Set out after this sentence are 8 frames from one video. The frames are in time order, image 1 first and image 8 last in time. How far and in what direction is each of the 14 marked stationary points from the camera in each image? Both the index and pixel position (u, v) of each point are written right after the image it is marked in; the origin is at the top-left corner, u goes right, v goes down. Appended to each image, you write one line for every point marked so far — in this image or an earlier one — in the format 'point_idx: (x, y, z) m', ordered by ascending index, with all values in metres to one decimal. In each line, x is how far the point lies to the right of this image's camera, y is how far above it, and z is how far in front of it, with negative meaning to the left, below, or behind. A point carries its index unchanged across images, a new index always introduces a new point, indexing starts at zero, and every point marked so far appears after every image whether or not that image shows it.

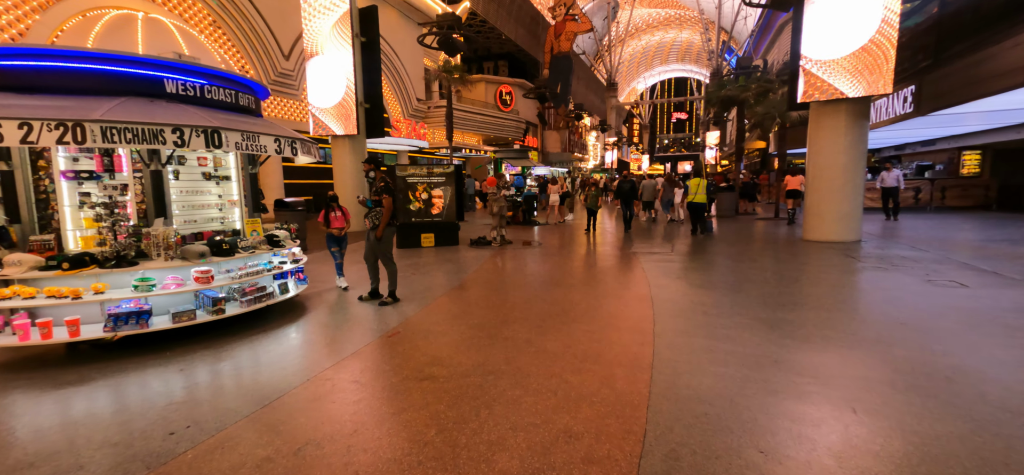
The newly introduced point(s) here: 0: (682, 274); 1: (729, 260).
0: (+2.7, -0.6, +8.0) m
1: (+3.9, -0.4, +9.0) m
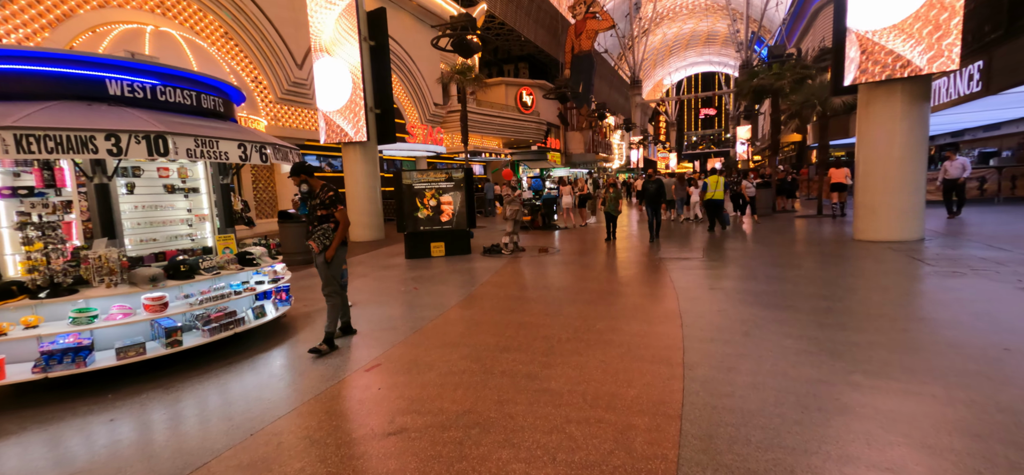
0: (+2.9, -0.7, +7.0) m
1: (+4.1, -0.5, +8.0) m
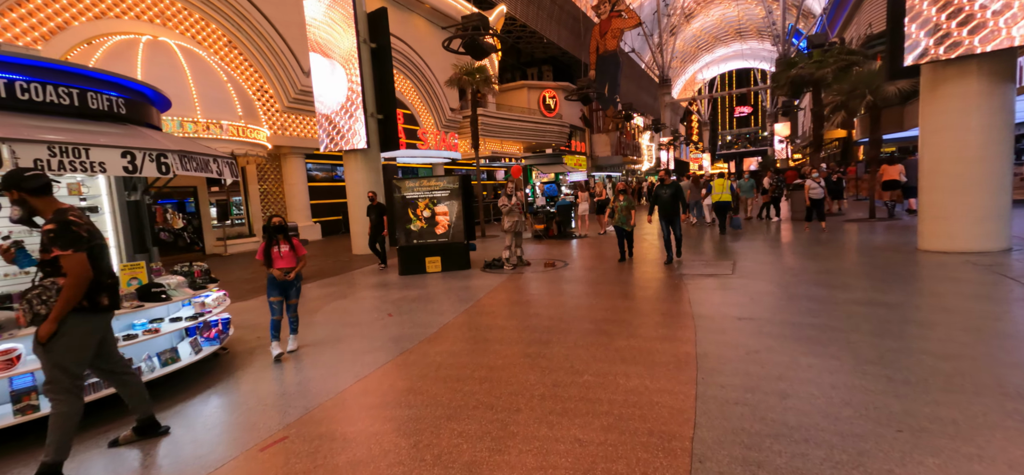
0: (+2.7, -0.8, +5.7) m
1: (+4.0, -0.6, +6.6) m
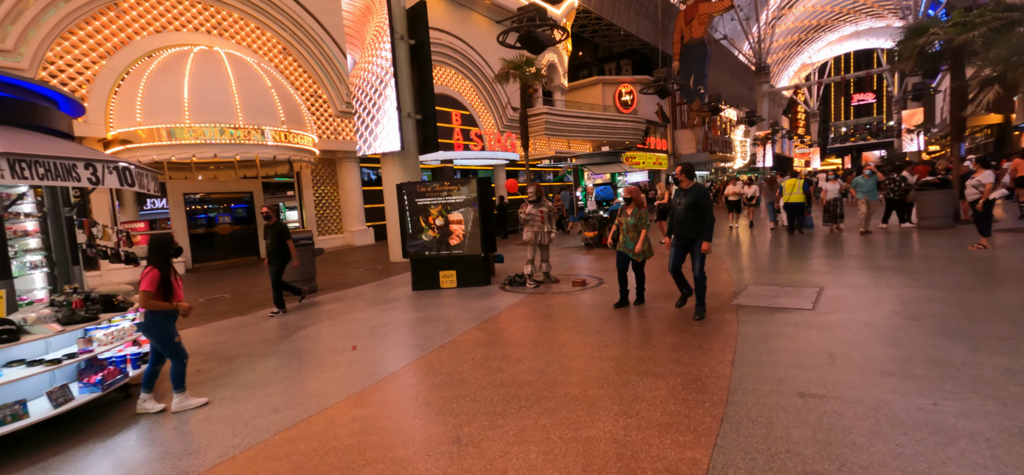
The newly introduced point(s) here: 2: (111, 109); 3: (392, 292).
0: (+2.3, -1.0, +3.8) m
1: (+3.8, -0.9, +4.4) m
2: (-10.0, +3.2, +12.4) m
3: (-2.2, -1.0, +9.1) m
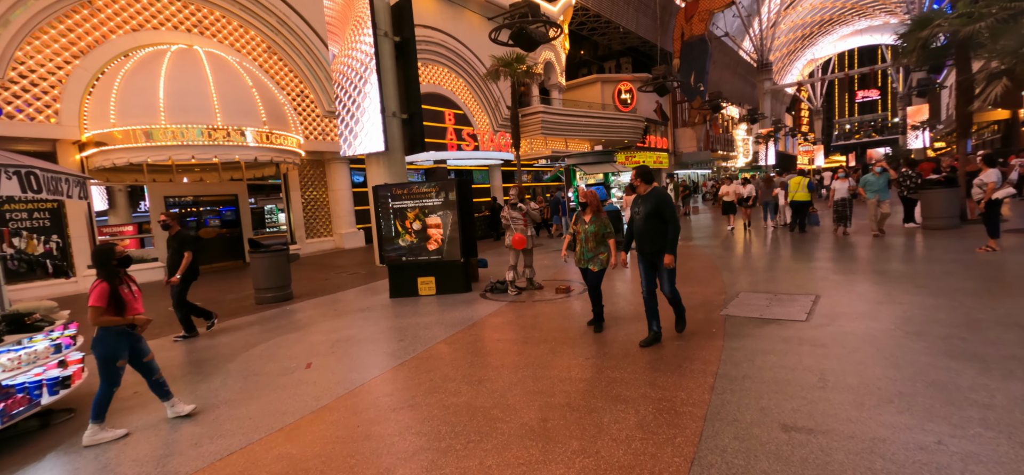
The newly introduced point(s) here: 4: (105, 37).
0: (+2.0, -1.1, +3.3) m
1: (+3.5, -0.9, +3.9) m
2: (-10.3, +3.1, +12.0) m
3: (-2.5, -1.1, +8.7) m
4: (-10.0, +4.9, +12.3) m
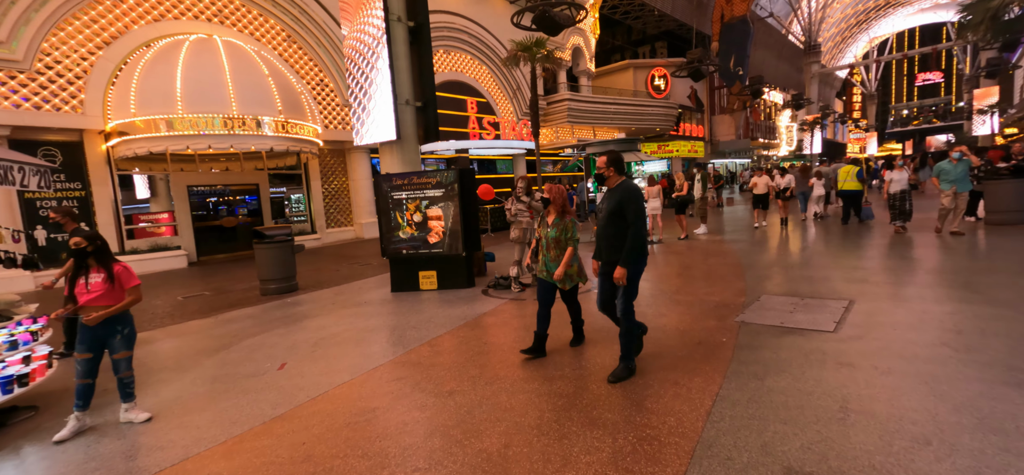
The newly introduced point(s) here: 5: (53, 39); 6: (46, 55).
0: (+1.7, -1.1, +2.7) m
1: (+3.2, -0.9, +3.3) m
2: (-9.8, +3.3, +12.2) m
3: (-2.4, -0.9, +8.4) m
4: (-9.6, +5.2, +12.4) m
5: (-10.5, +4.5, +11.4) m
6: (-10.6, +4.2, +11.3) m
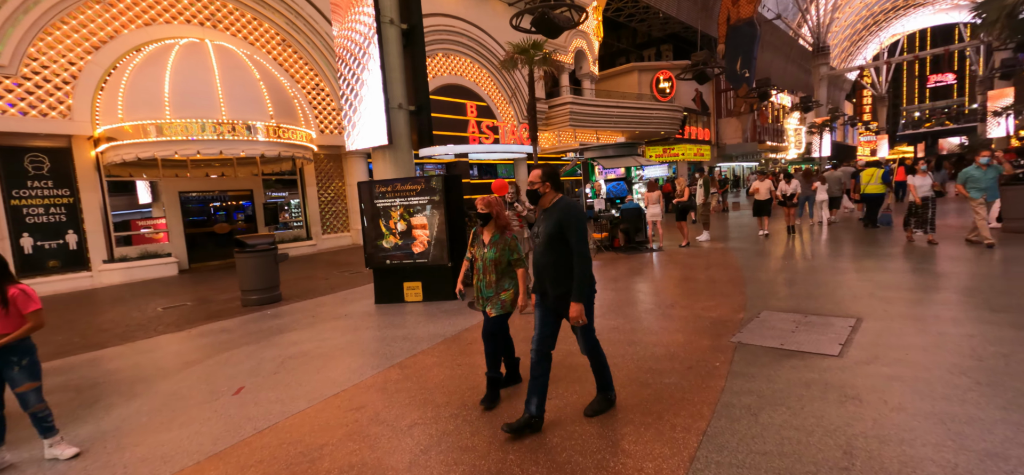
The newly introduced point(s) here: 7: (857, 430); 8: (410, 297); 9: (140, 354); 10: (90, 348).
0: (+1.5, -1.2, +2.3) m
1: (+3.0, -1.0, +2.8) m
2: (-10.0, +3.2, +12.0) m
3: (-2.6, -1.1, +8.1) m
4: (-9.7, +5.1, +12.2) m
5: (-10.6, +4.3, +11.2) m
6: (-10.7, +4.0, +11.2) m
7: (+2.1, -1.1, +3.0) m
8: (-1.6, -0.9, +7.7) m
9: (-4.6, -1.4, +6.1) m
10: (-5.6, -1.5, +6.7) m
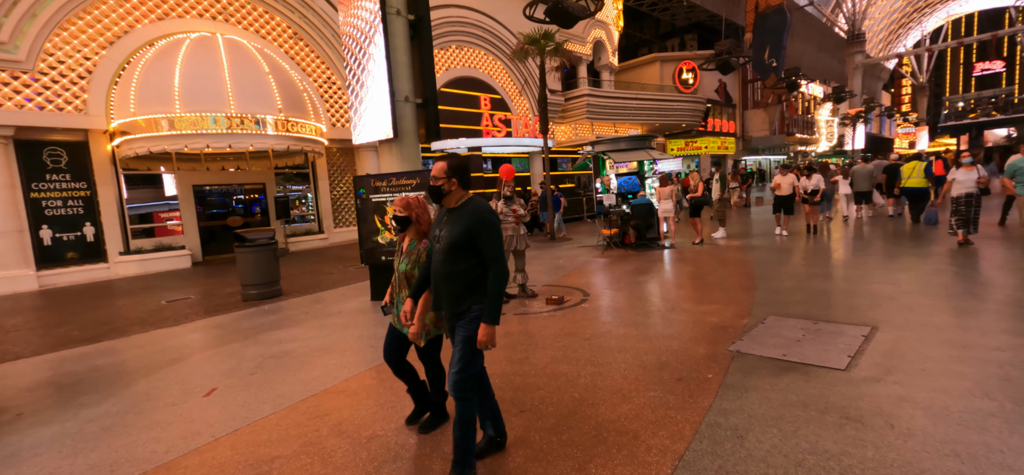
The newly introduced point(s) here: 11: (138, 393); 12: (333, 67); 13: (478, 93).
0: (+1.2, -1.3, +2.0) m
1: (+2.7, -1.1, +2.4) m
2: (-9.7, +3.3, +12.2) m
3: (-2.6, -1.0, +8.0) m
4: (-9.5, +5.2, +12.4) m
5: (-10.4, +4.5, +11.3) m
6: (-10.5, +4.2, +11.3) m
7: (+1.8, -1.2, +2.7) m
8: (-1.6, -0.9, +7.5) m
9: (-4.7, -1.4, +6.1) m
10: (-5.7, -1.4, +6.7) m
11: (-3.4, -1.4, +4.5) m
12: (-5.7, +5.5, +16.0) m
13: (-1.3, +5.3, +18.3) m
